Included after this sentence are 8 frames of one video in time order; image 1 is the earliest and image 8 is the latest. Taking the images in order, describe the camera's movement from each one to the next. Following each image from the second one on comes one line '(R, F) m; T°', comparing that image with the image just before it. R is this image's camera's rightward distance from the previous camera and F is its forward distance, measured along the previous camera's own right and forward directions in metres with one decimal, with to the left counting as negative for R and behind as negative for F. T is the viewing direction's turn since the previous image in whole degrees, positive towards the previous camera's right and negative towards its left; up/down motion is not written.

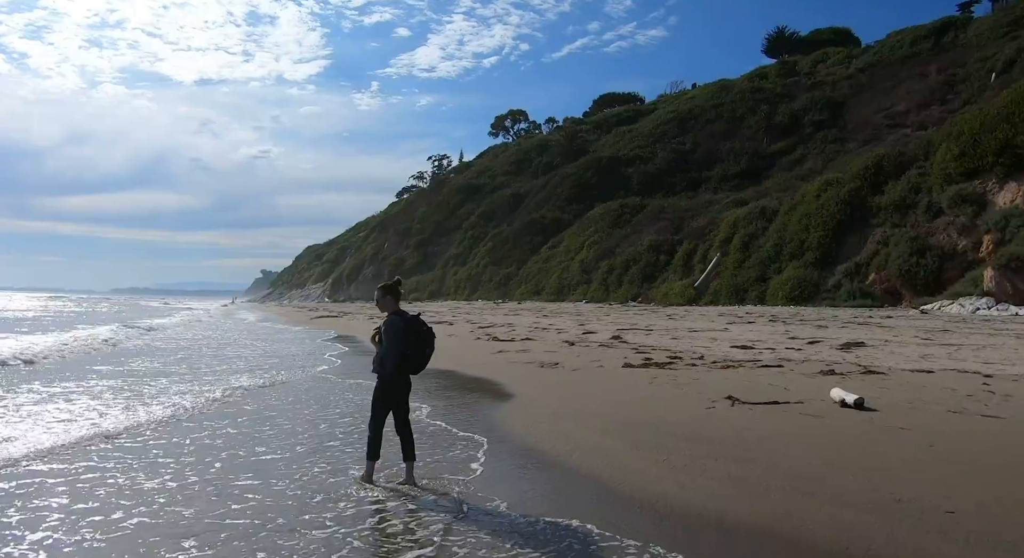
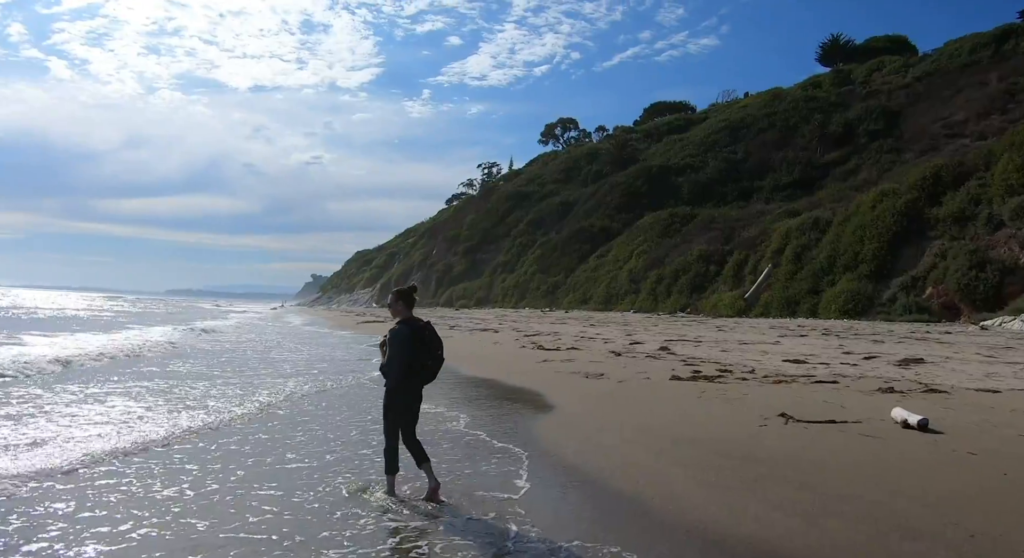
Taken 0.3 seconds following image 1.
(0.0, +0.1) m; -4°
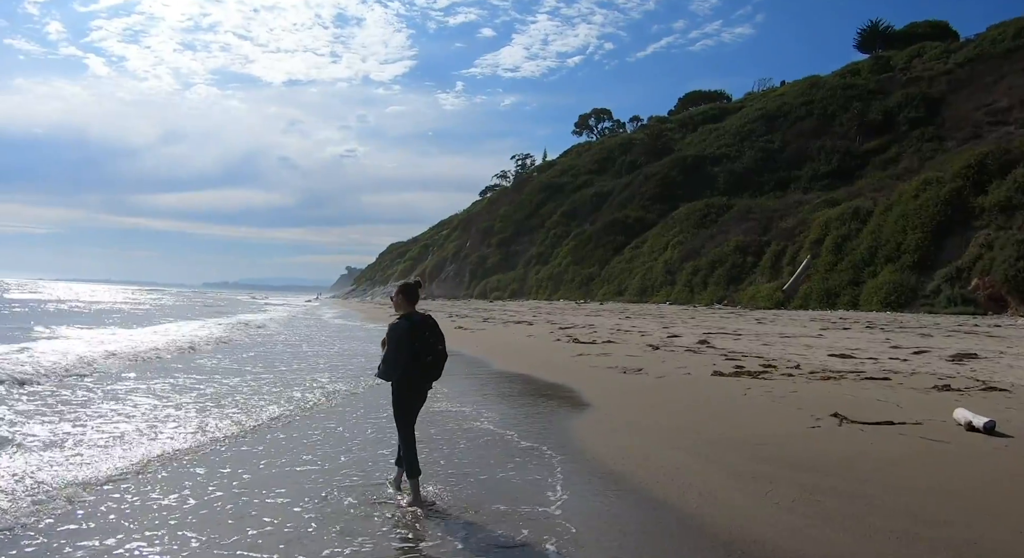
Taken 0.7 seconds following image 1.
(0.0, +0.2) m; -3°
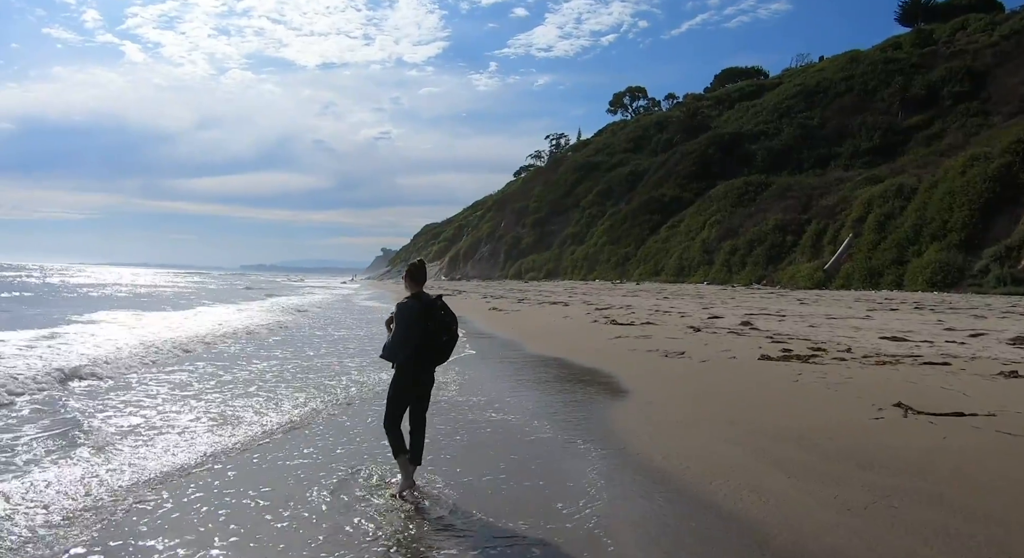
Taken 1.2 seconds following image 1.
(0.0, +0.3) m; -3°
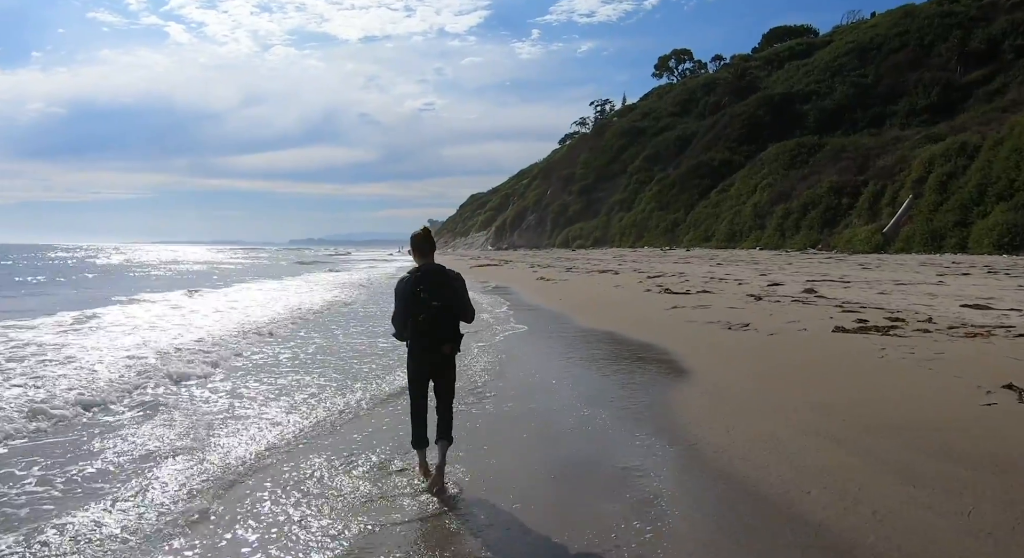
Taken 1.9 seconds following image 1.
(-0.1, +0.5) m; -4°
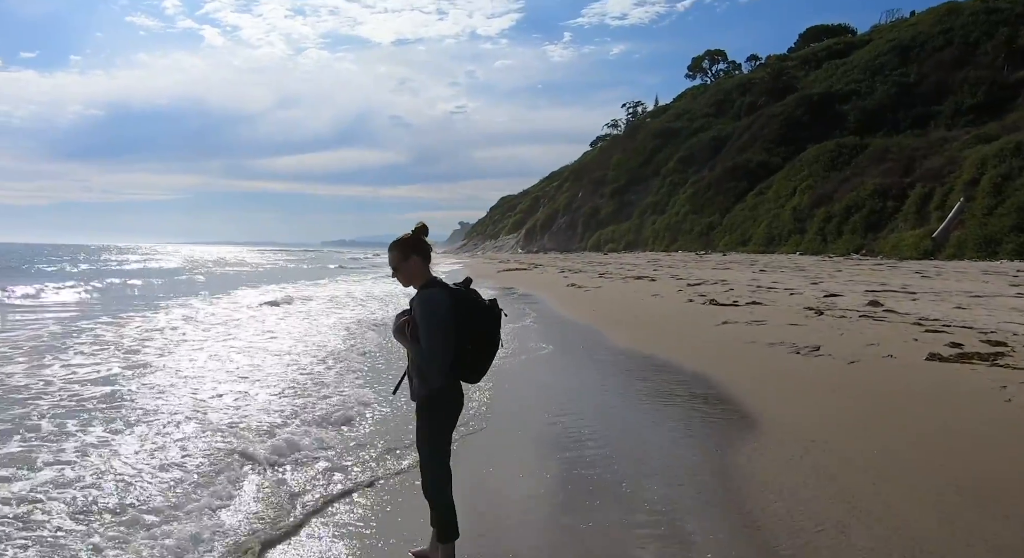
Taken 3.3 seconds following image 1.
(0.0, +1.2) m; -2°
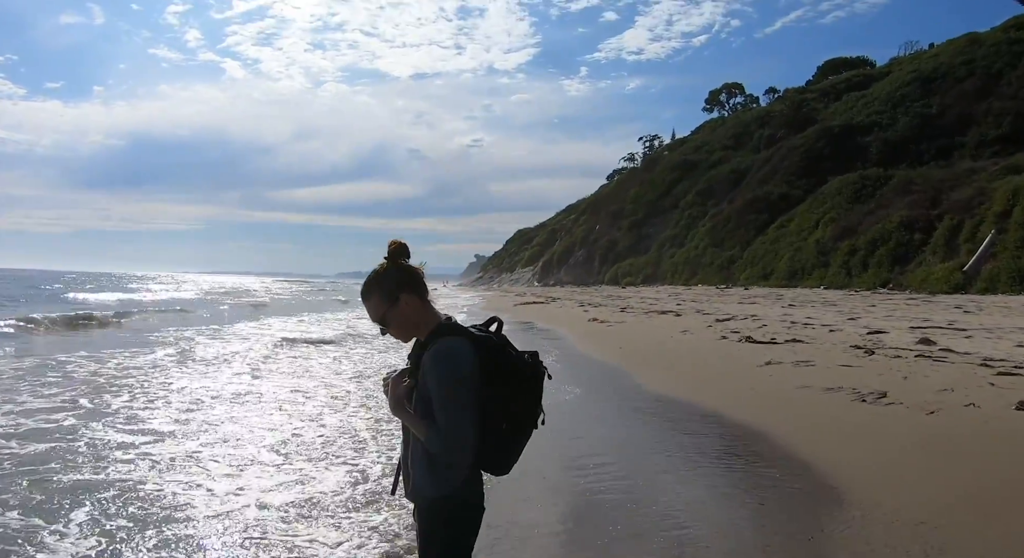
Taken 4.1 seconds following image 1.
(-0.1, +0.8) m; -1°
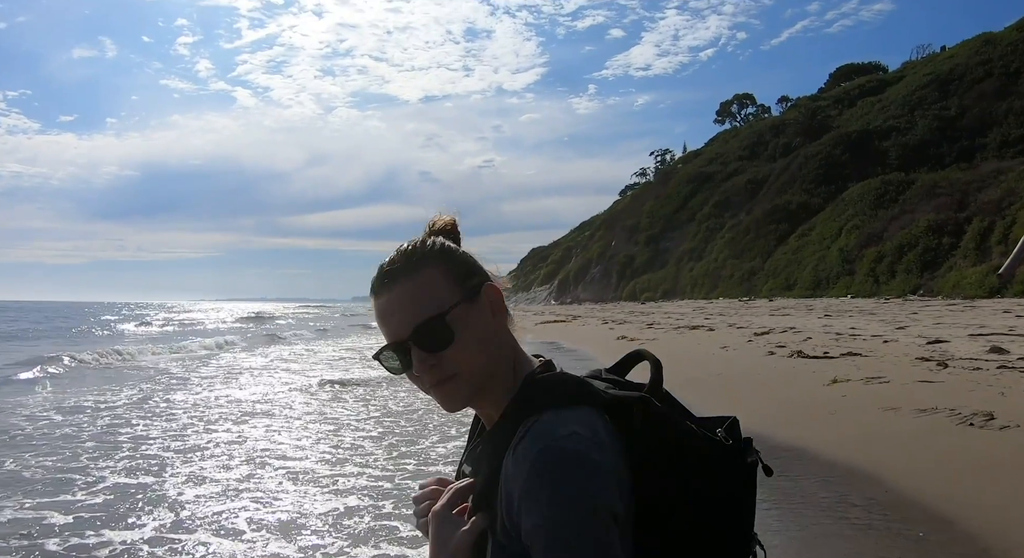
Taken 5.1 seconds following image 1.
(-0.2, +0.9) m; -1°
